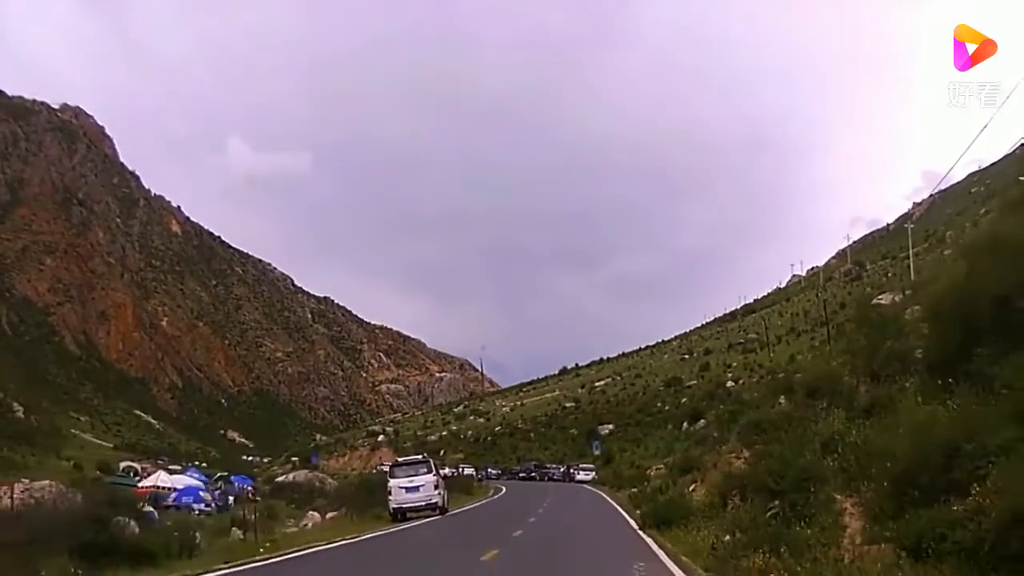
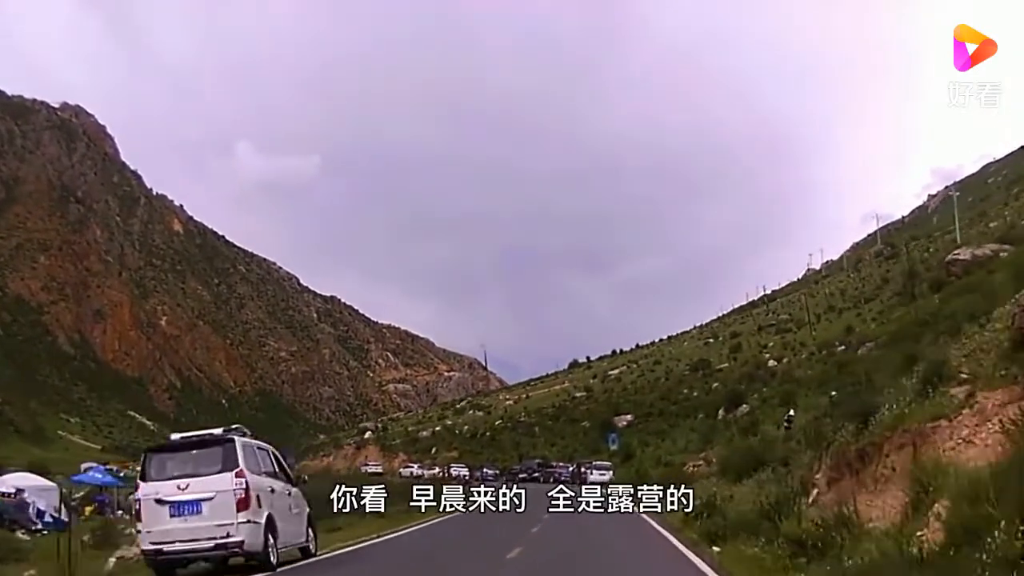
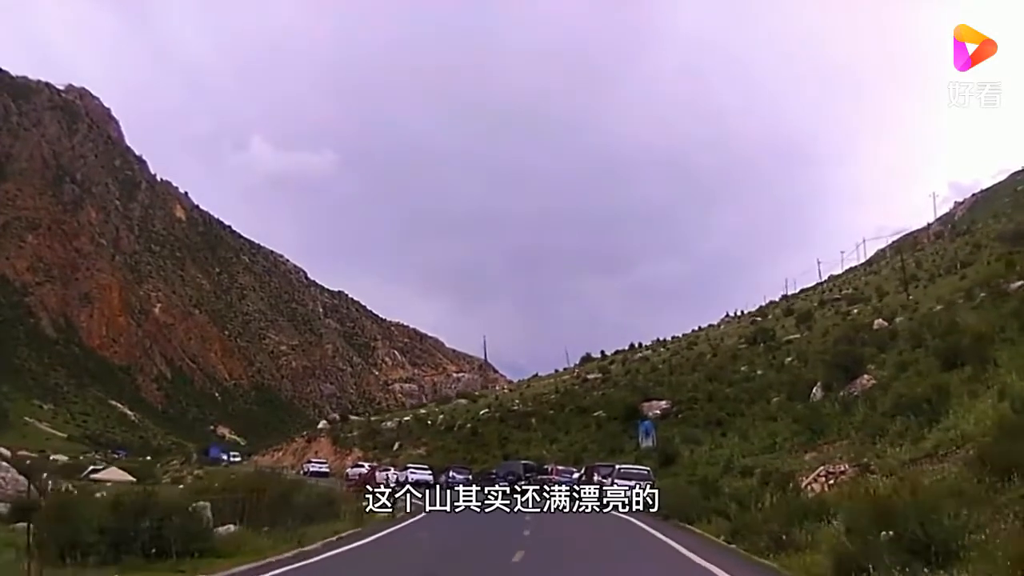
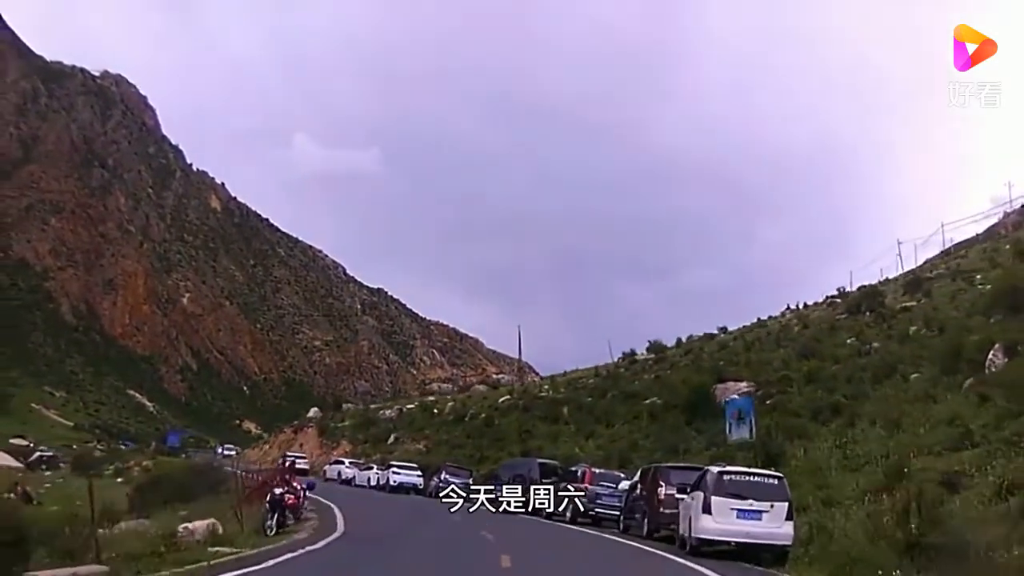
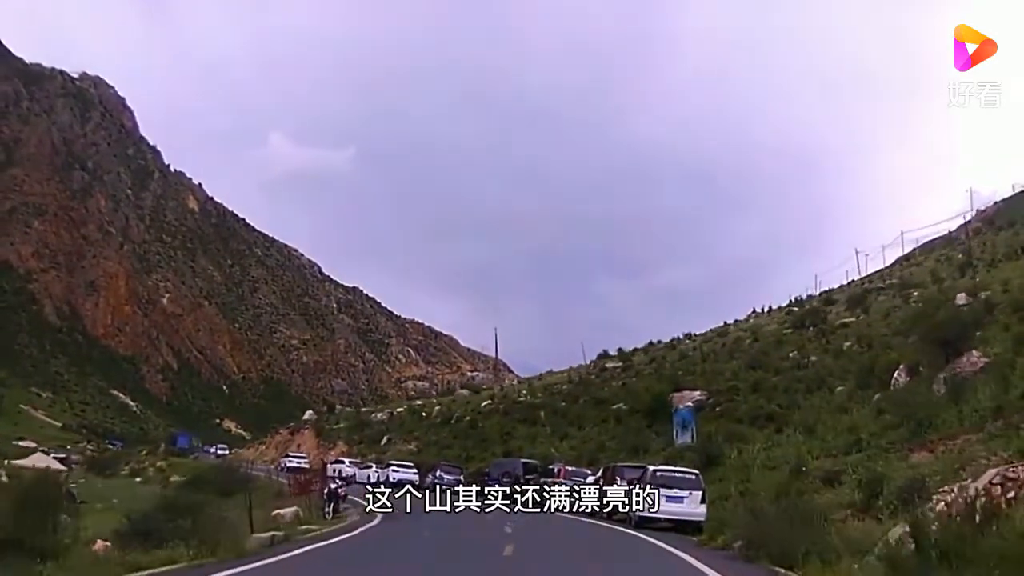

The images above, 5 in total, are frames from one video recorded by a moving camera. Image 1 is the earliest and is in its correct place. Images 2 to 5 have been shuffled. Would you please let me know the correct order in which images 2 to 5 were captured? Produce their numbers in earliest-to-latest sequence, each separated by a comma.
2, 3, 5, 4
